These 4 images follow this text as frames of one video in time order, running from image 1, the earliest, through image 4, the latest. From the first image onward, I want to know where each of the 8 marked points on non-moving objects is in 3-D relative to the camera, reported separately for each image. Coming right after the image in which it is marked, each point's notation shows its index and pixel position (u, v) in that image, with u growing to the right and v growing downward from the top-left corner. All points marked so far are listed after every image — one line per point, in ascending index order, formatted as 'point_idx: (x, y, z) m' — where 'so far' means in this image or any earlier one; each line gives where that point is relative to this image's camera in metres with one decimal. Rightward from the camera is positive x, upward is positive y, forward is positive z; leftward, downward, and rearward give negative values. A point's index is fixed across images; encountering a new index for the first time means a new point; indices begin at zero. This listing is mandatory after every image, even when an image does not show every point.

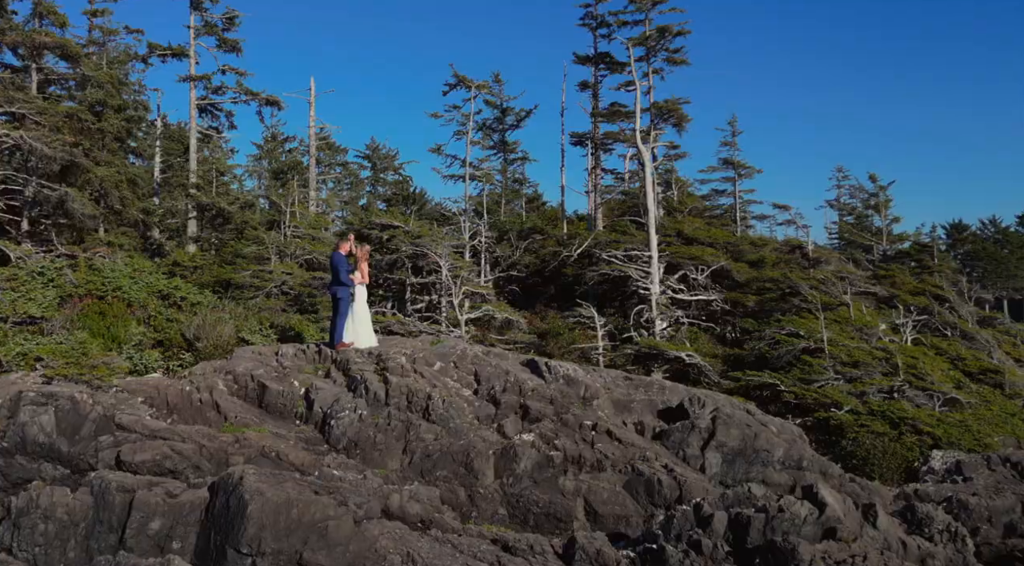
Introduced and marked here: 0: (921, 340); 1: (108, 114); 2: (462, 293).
0: (+8.1, -1.1, +18.5) m
1: (-8.0, +3.4, +18.2) m
2: (-0.9, -0.2, +17.5) m
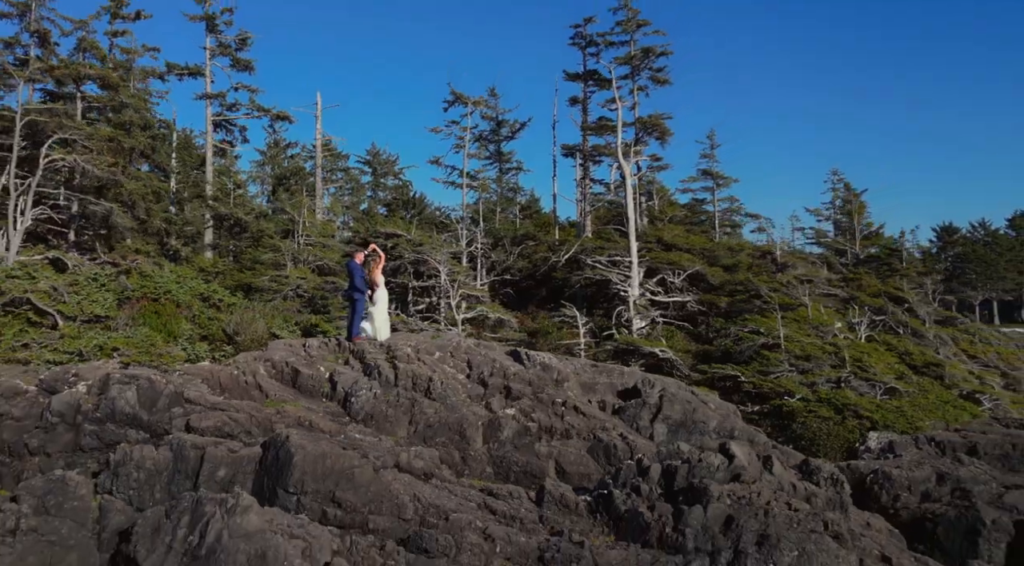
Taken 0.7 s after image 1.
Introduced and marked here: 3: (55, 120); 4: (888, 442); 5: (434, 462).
0: (+8.0, -1.2, +20.4) m
1: (-8.1, +3.3, +20.1) m
2: (-1.1, -0.2, +19.4) m
3: (-7.9, +2.8, +16.2) m
4: (+6.0, -2.5, +14.7) m
5: (-0.8, -1.8, +9.4) m
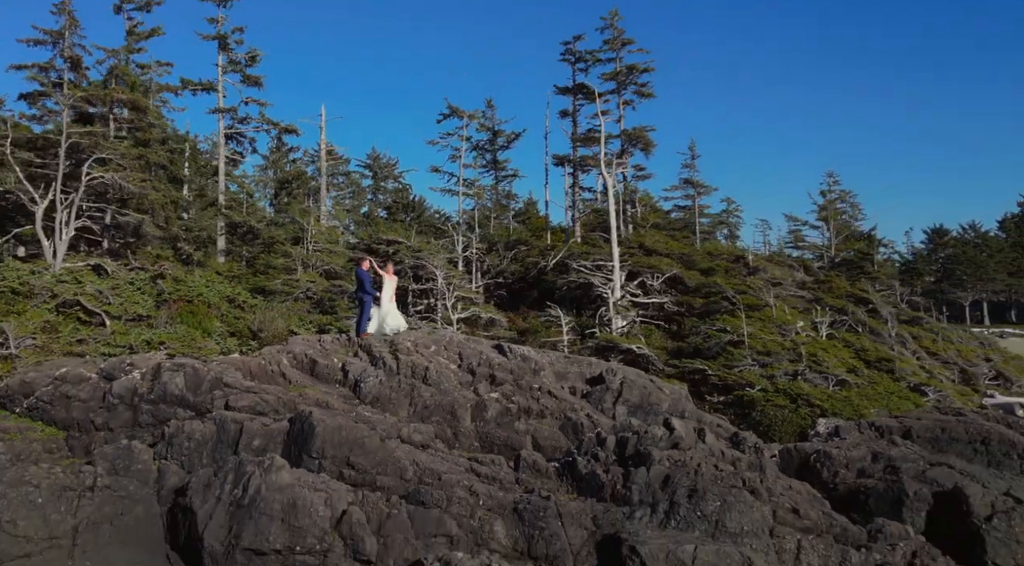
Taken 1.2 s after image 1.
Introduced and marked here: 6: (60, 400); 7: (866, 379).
0: (+7.8, -1.2, +22.3) m
1: (-8.4, +3.2, +22.0) m
2: (-1.3, -0.3, +21.3) m
3: (-8.1, +2.8, +18.1) m
4: (+5.8, -2.6, +16.5) m
5: (-1.0, -1.8, +11.3) m
6: (-5.5, -1.4, +11.3) m
7: (+7.2, -2.0, +19.0) m
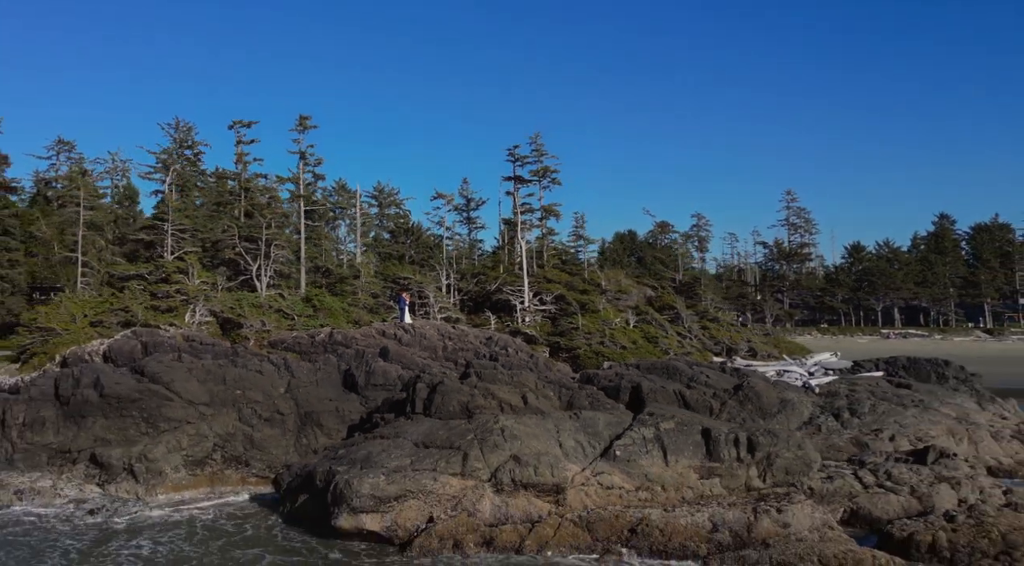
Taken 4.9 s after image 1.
0: (+5.8, -1.9, +42.8) m
1: (-10.3, +2.5, +42.5) m
2: (-3.3, -1.1, +41.7) m
3: (-10.1, +2.0, +38.5) m
4: (+3.8, -3.2, +37.0) m
5: (-2.9, -2.5, +31.7) m
6: (-7.4, -2.1, +31.7) m
7: (+5.3, -2.7, +39.5) m
